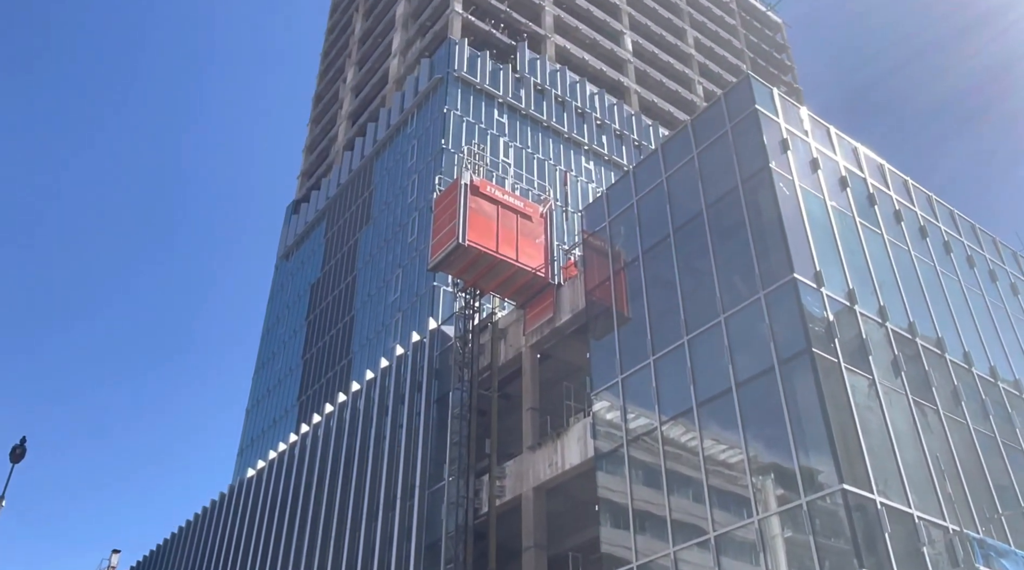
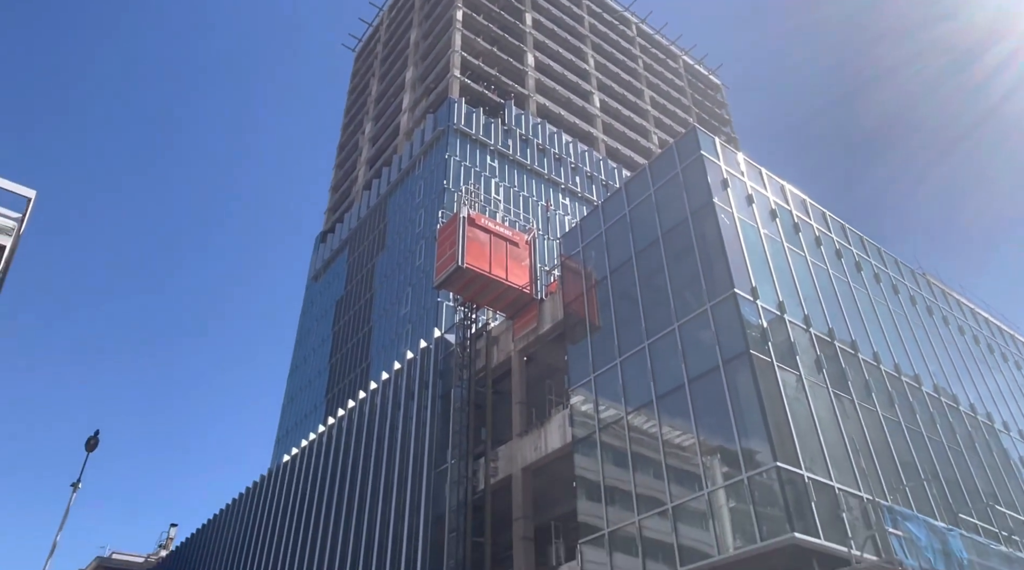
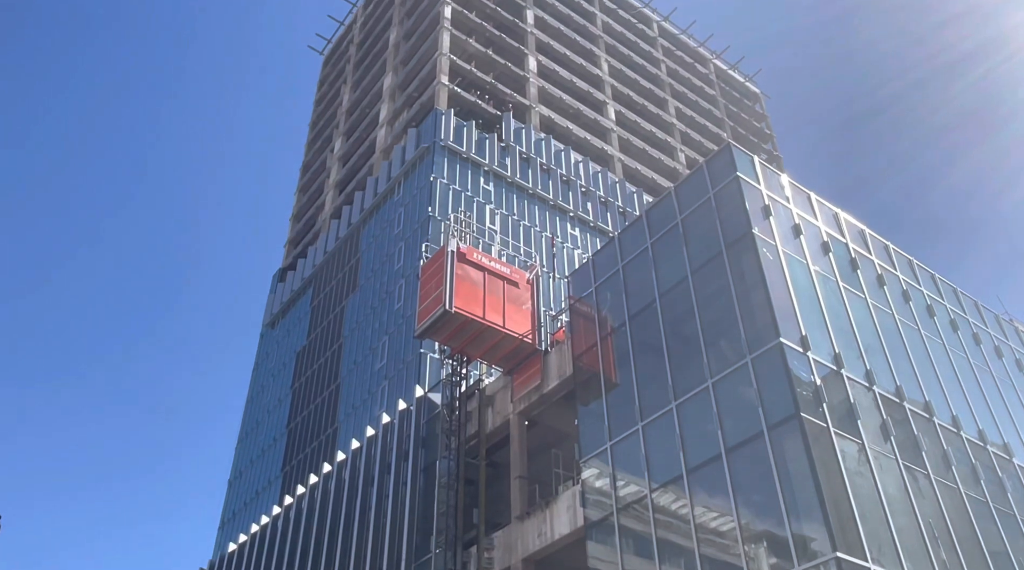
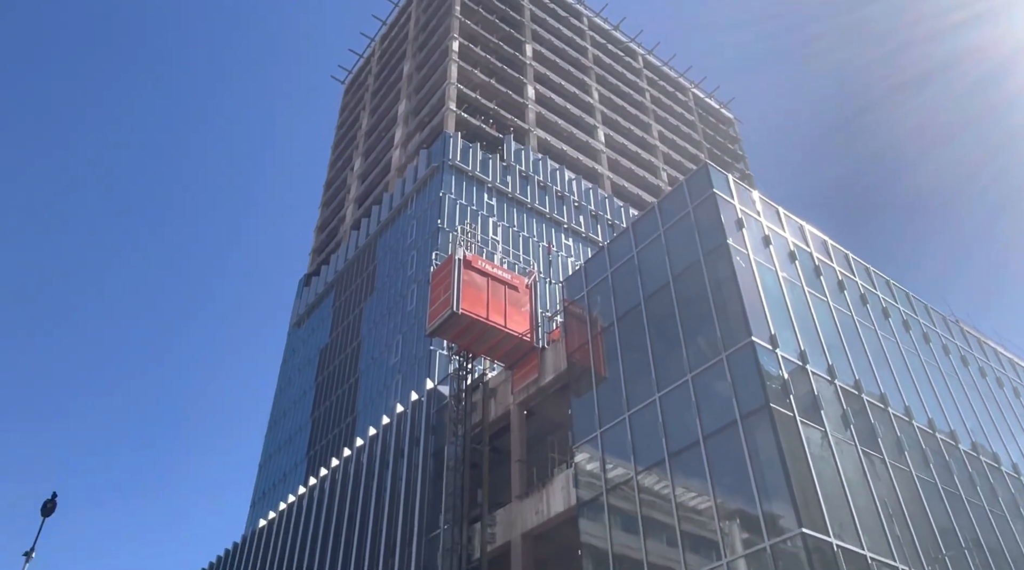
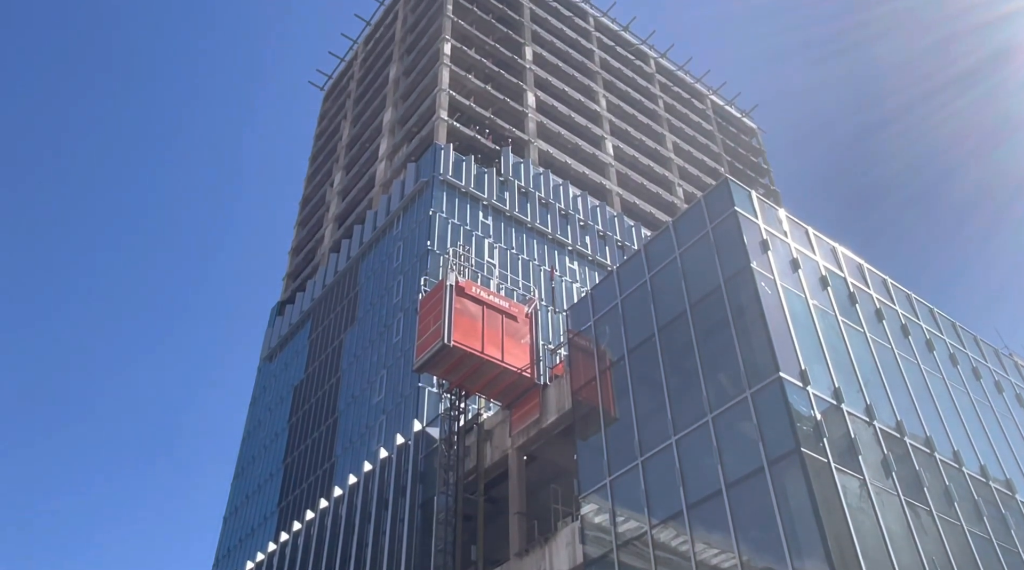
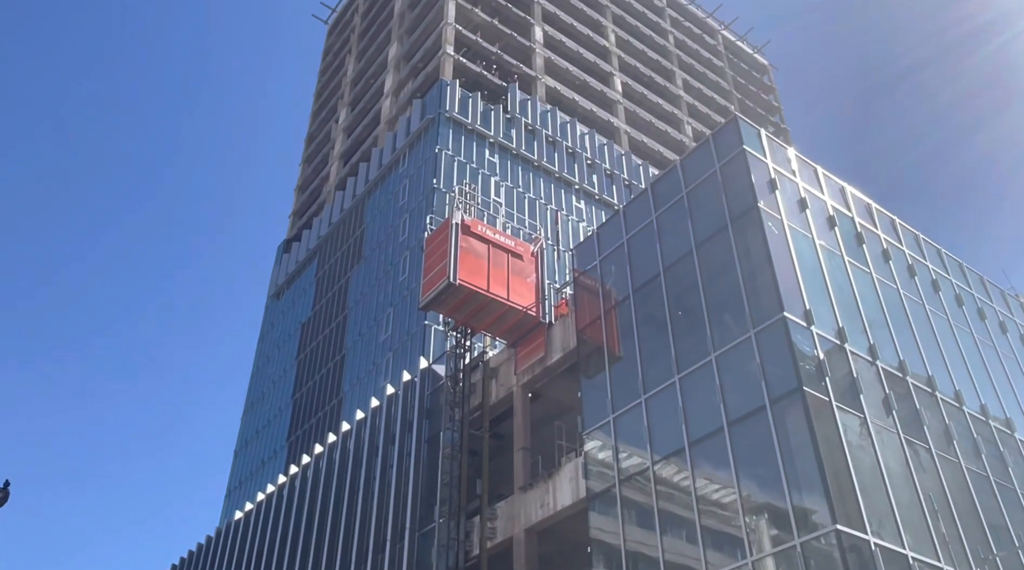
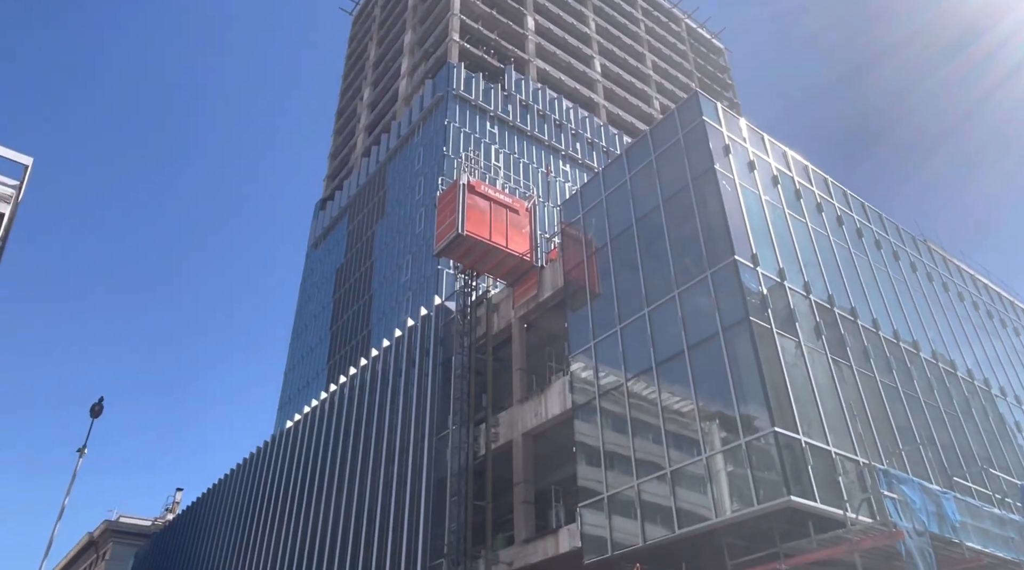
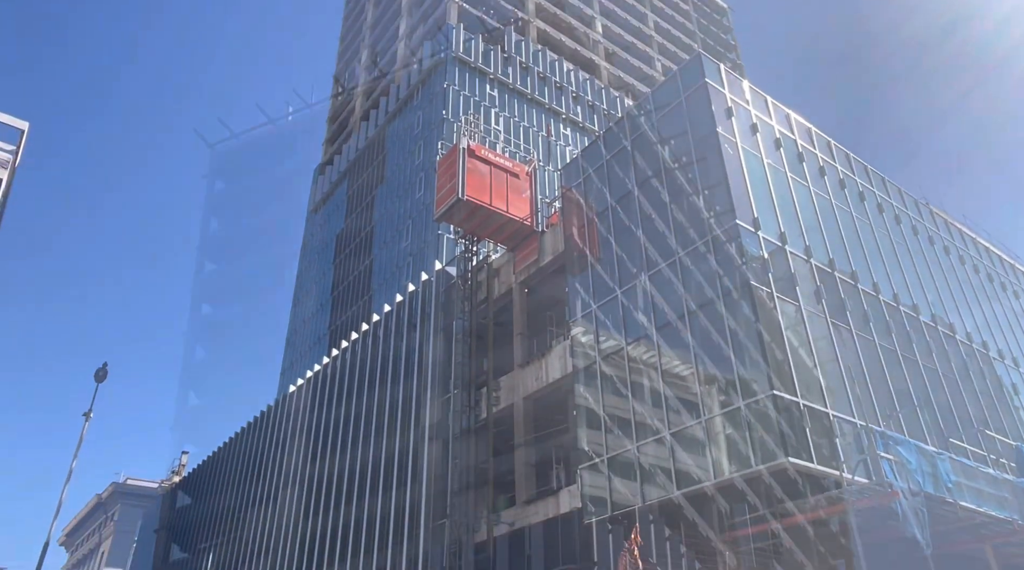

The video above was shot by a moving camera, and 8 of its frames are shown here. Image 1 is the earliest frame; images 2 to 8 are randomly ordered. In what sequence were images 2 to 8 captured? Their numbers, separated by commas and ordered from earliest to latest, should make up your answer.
6, 3, 5, 4, 2, 7, 8
